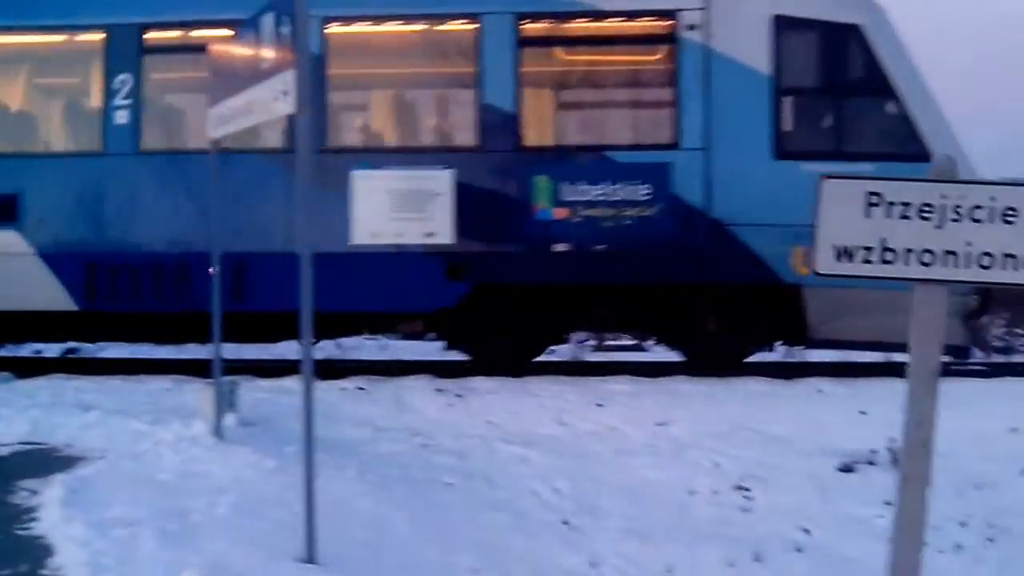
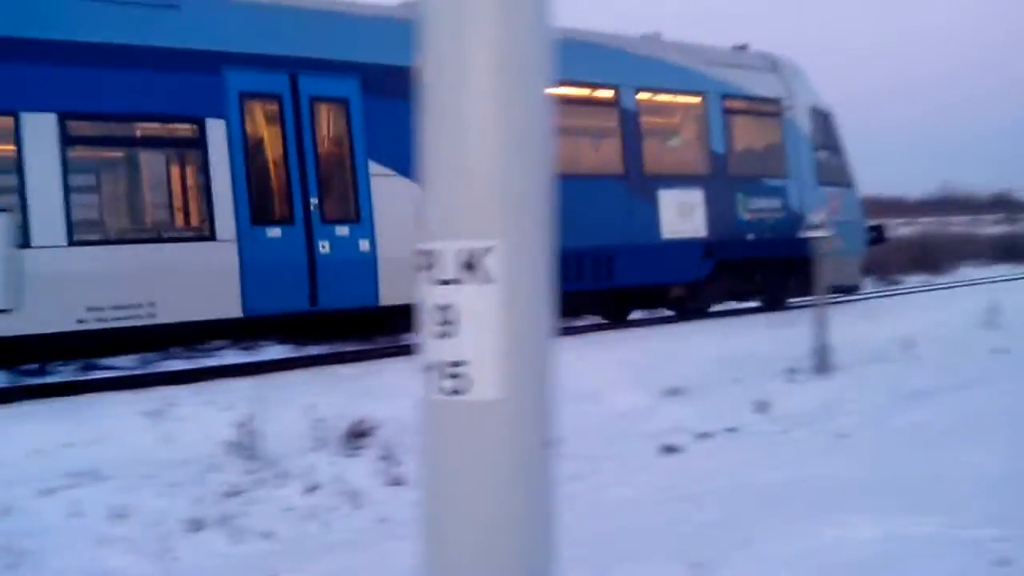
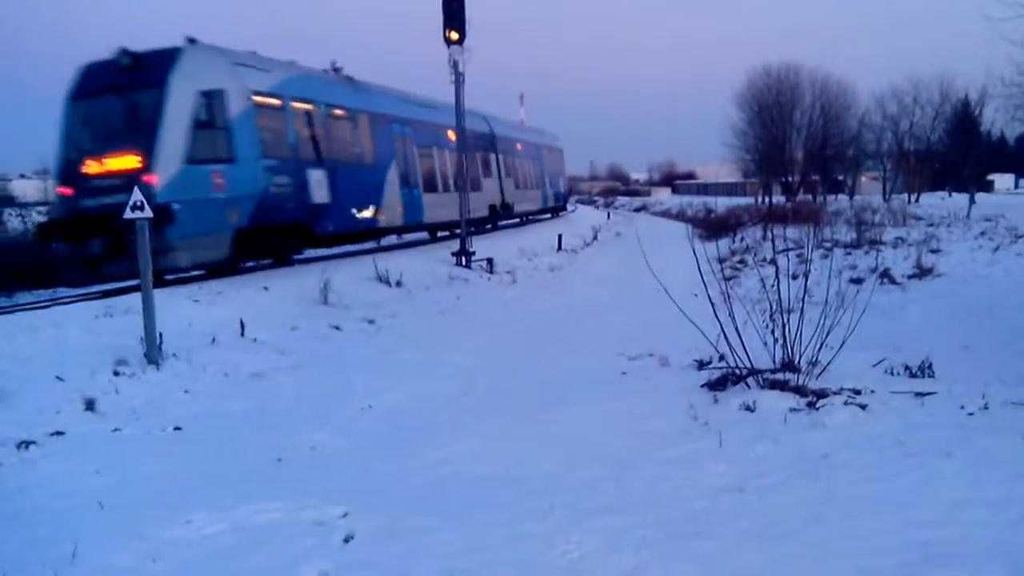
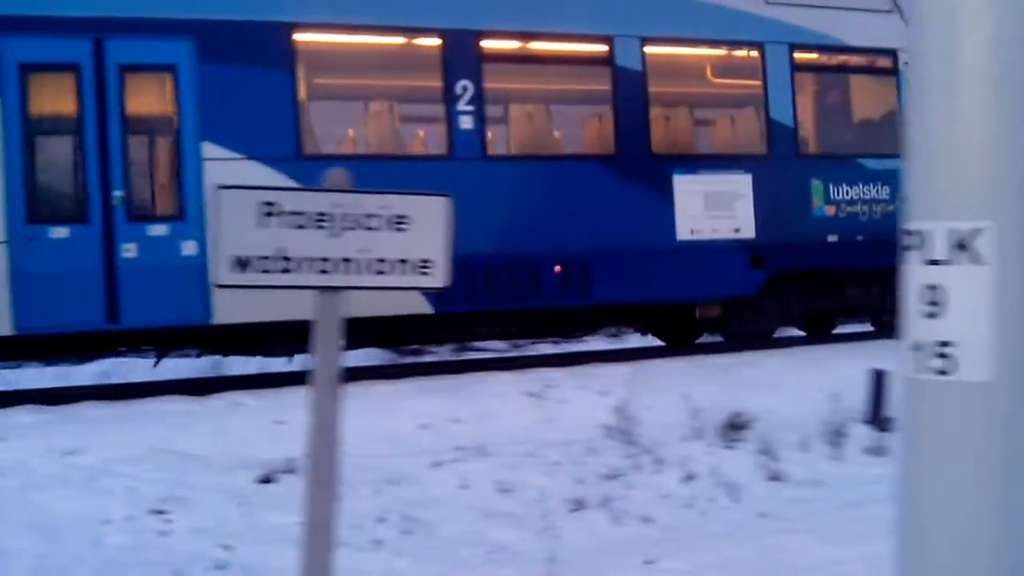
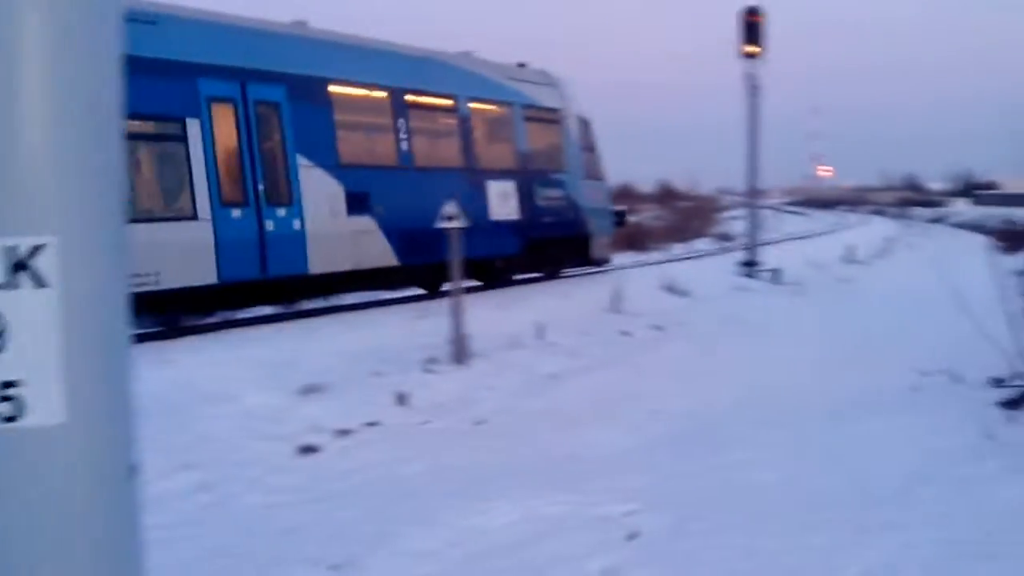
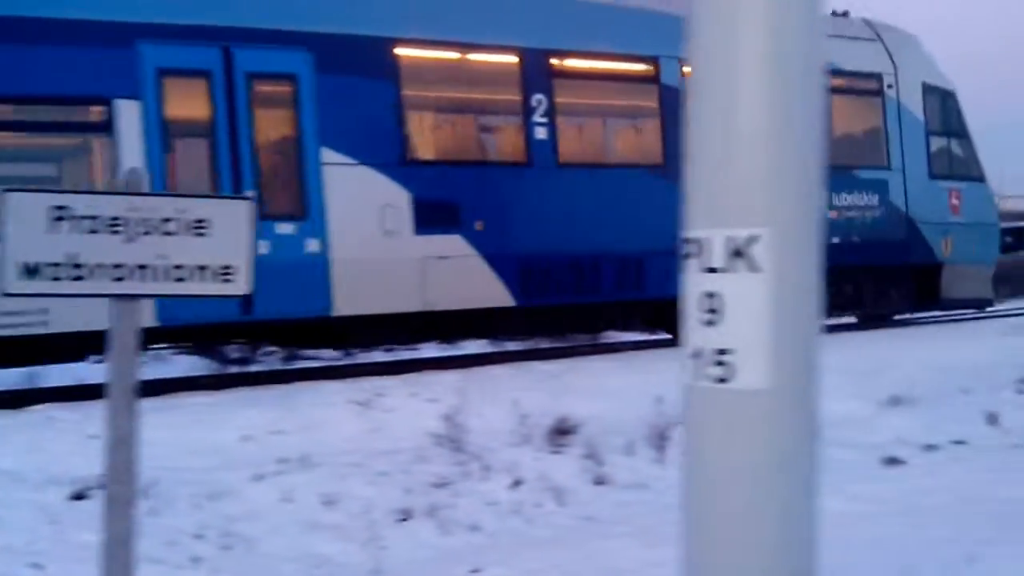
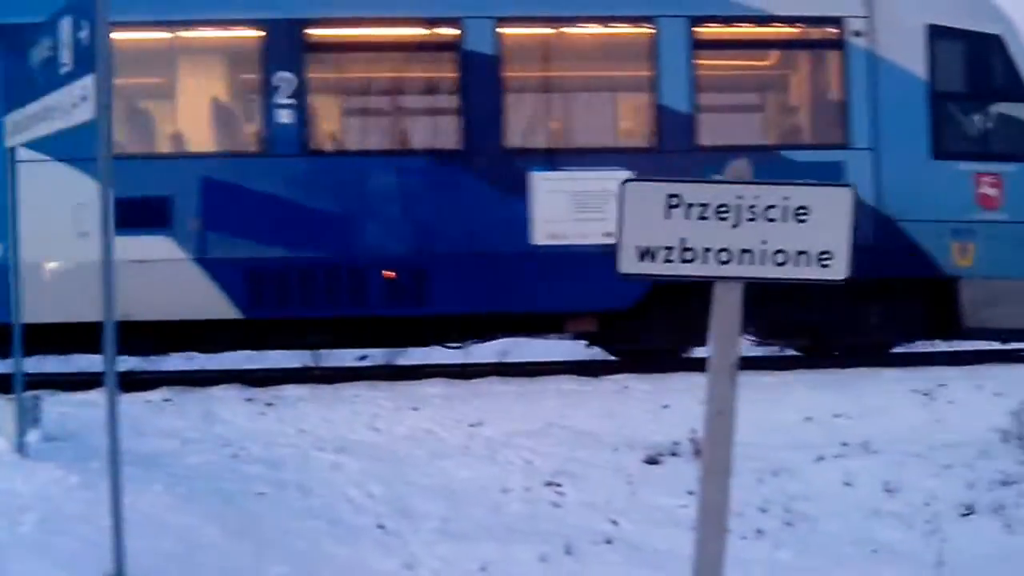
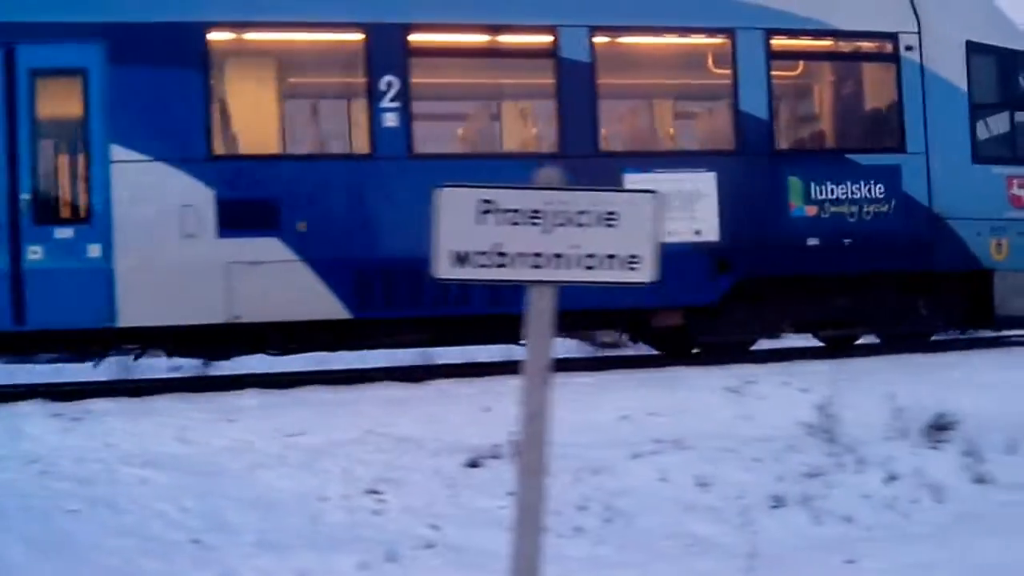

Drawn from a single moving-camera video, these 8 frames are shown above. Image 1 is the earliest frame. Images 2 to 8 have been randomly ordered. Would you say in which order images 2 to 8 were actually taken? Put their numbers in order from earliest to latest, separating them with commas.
7, 8, 4, 6, 2, 5, 3
